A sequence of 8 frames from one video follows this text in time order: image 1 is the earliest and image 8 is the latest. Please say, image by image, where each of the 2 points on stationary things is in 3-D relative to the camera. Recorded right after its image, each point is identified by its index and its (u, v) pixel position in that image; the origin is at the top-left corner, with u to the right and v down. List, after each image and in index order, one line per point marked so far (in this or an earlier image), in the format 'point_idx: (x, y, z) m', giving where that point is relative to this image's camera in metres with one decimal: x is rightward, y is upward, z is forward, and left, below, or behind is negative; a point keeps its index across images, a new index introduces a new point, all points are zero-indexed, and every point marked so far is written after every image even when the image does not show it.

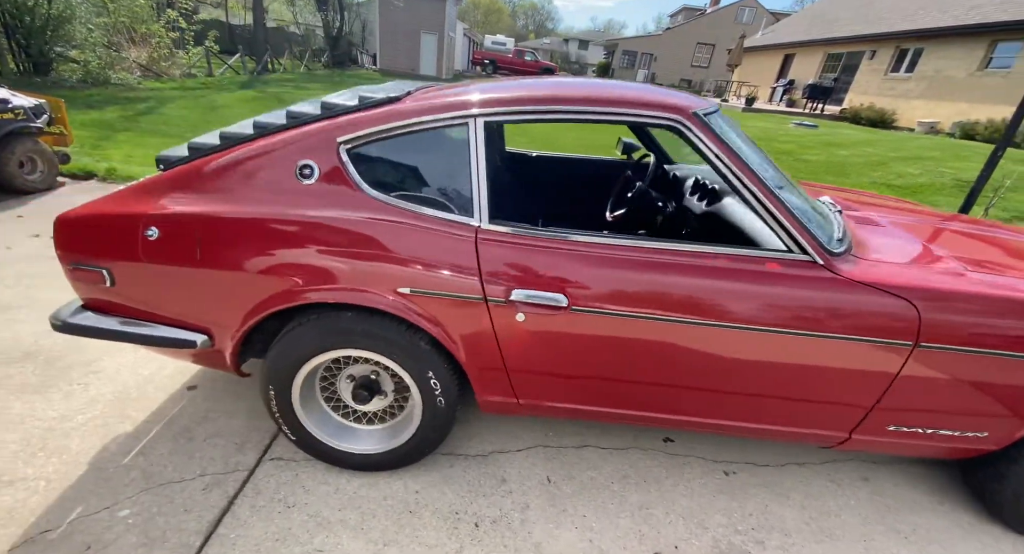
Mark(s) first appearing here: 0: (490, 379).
0: (-0.1, -0.4, +1.6) m
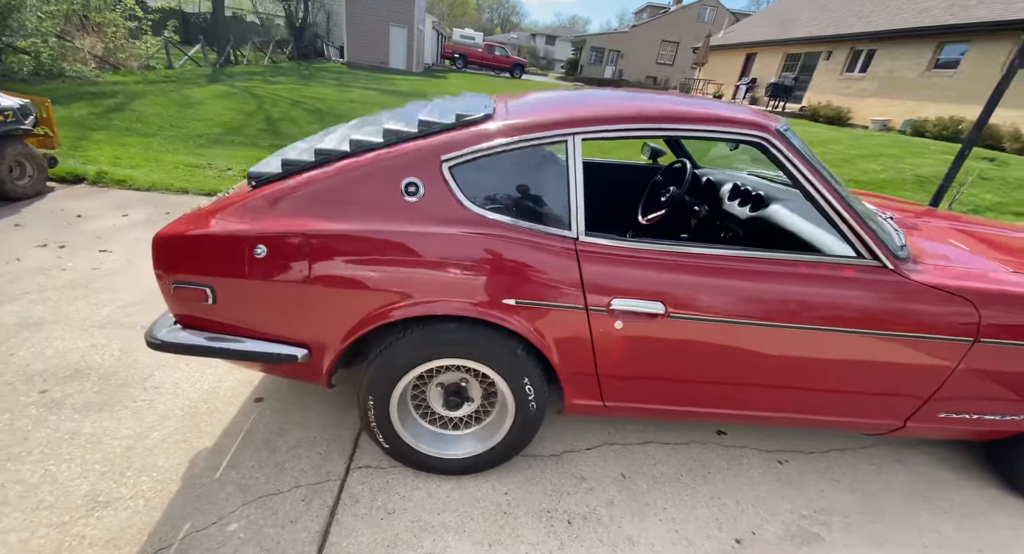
0: (+0.3, -0.4, +1.7) m
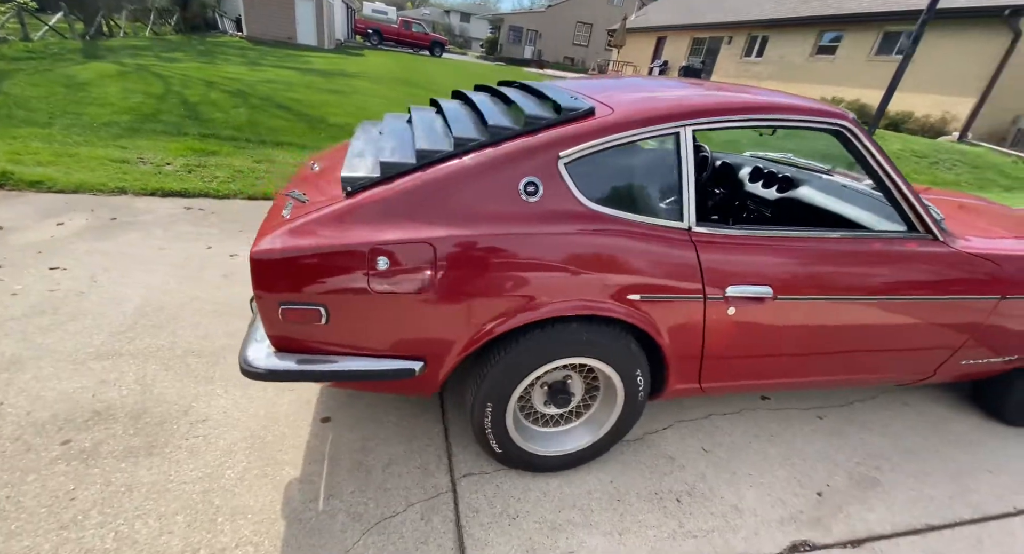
0: (+0.7, -0.4, +1.8) m
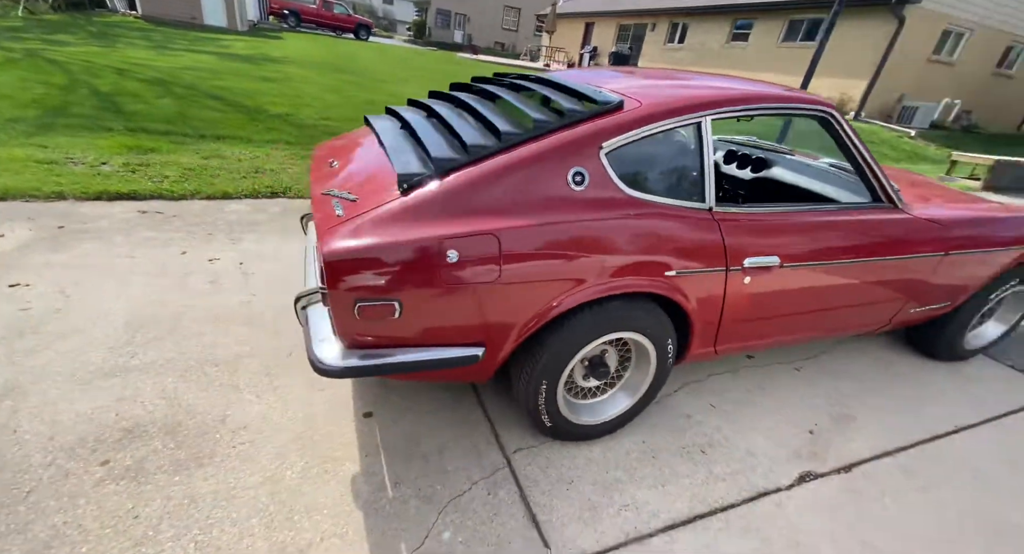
0: (+0.8, -0.2, +2.0) m
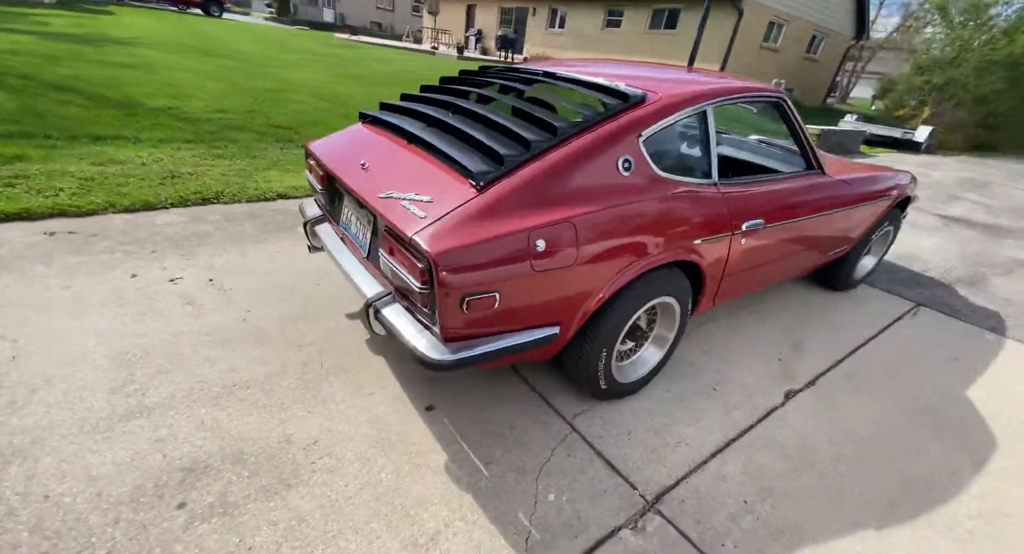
0: (+1.0, -0.1, +2.3) m
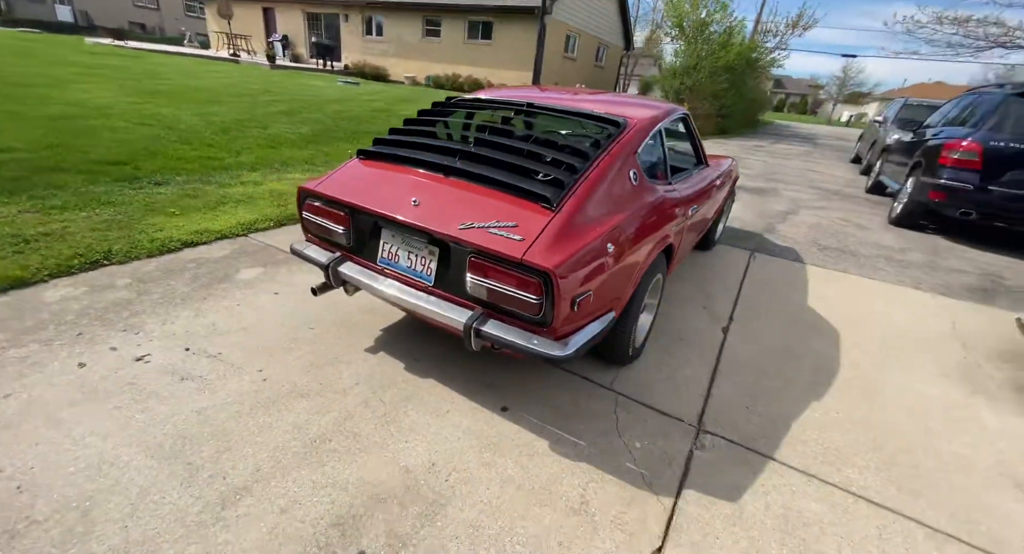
0: (+1.0, +0.1, +3.0) m
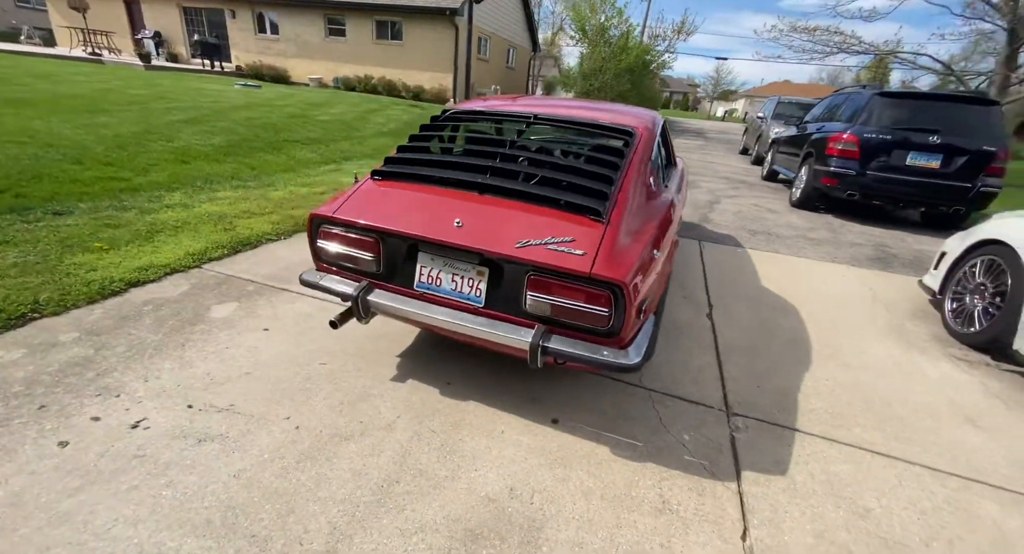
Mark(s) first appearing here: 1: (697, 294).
0: (+1.1, +0.1, +3.2) m
1: (+1.6, -0.2, +4.0) m
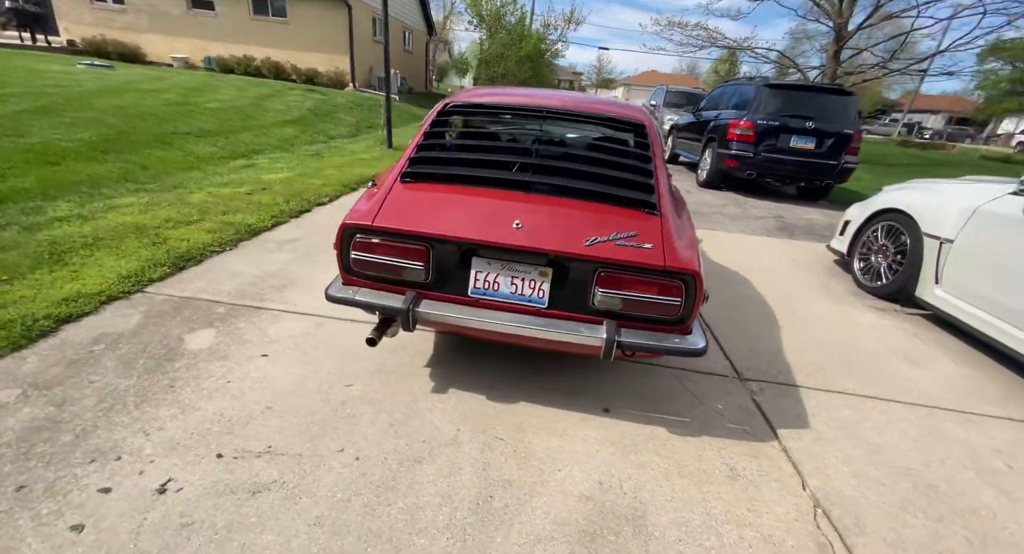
0: (+1.0, +0.2, +3.4) m
1: (+1.4, 0.0, +4.3) m
